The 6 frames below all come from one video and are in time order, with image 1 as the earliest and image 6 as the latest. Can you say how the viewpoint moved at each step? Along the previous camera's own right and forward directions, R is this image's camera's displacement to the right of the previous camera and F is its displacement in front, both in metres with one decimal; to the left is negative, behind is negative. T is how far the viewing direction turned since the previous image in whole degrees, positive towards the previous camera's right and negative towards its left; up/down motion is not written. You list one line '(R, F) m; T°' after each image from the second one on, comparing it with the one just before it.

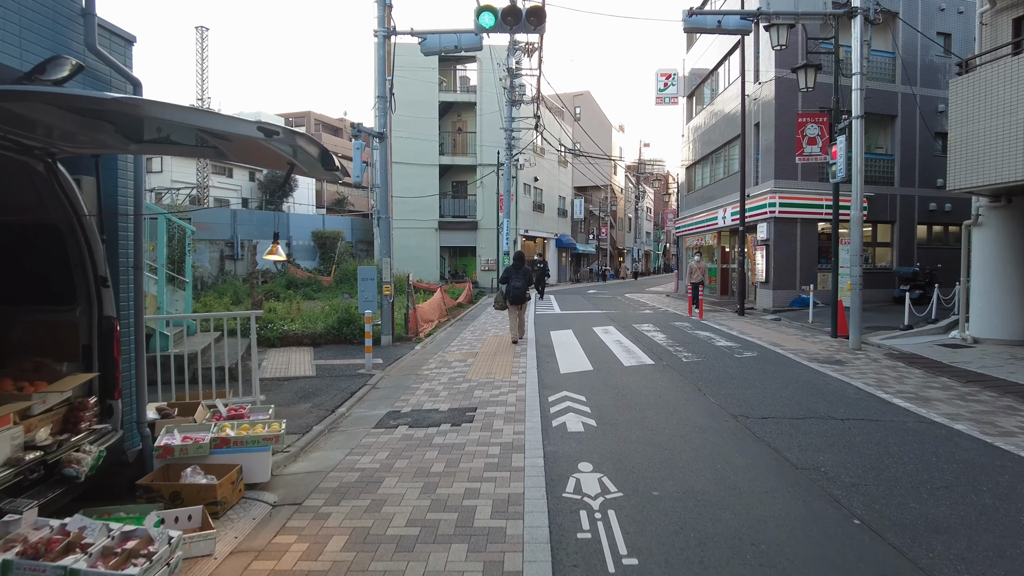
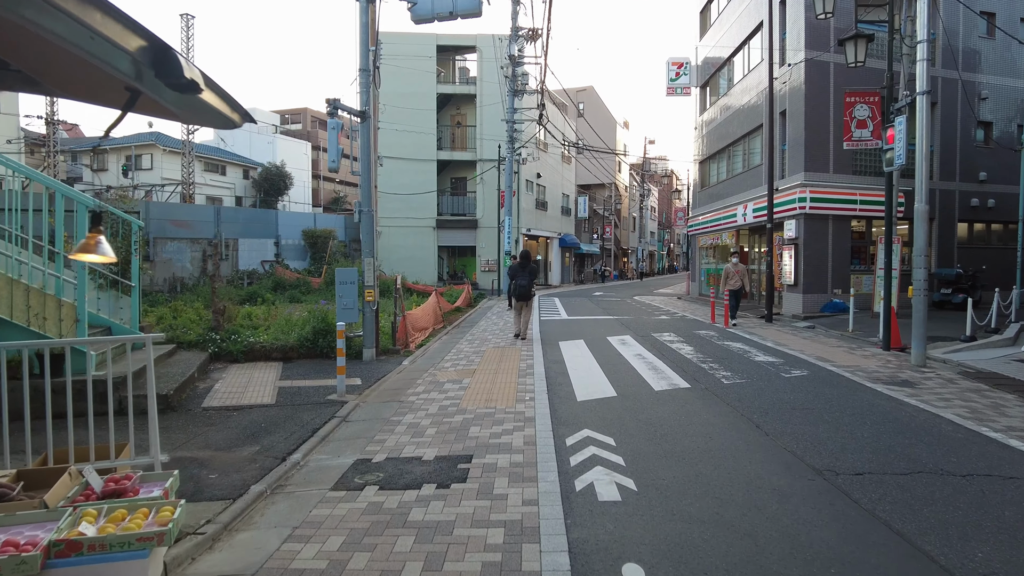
(0.0, +1.7) m; 0°
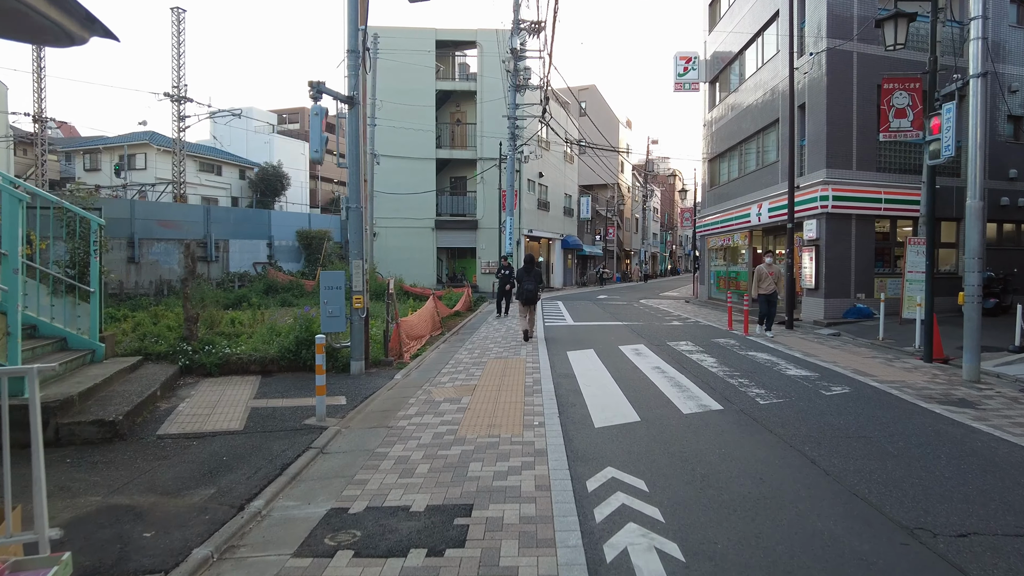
(-0.1, +1.0) m; 0°
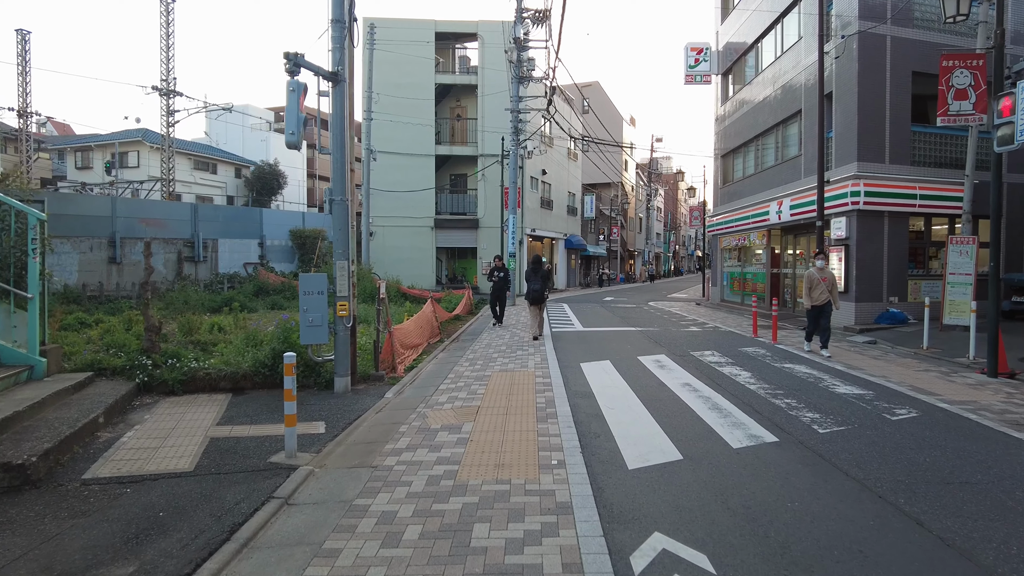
(-0.1, +1.2) m; 0°
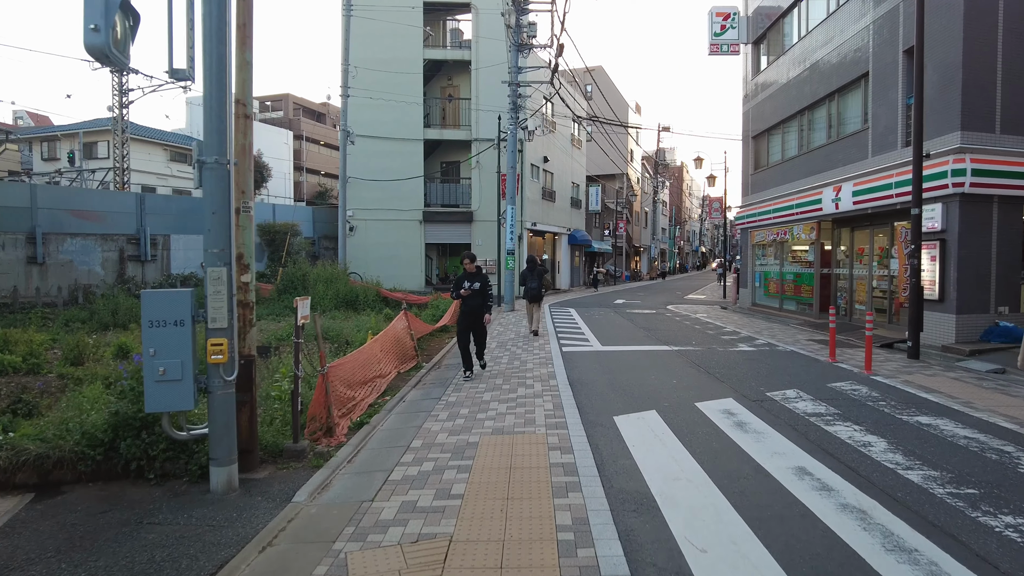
(0.0, +3.3) m; 0°
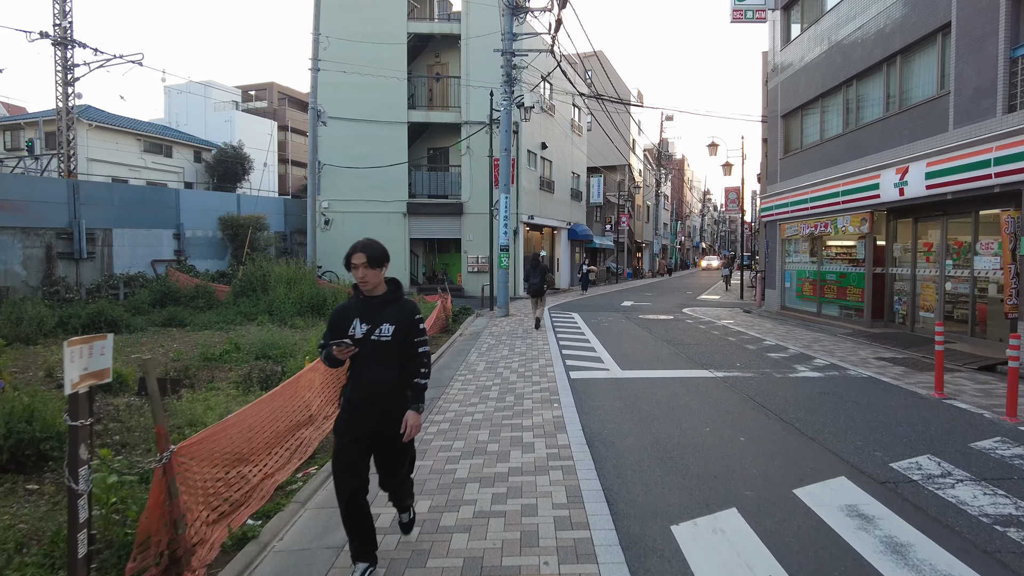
(+0.1, +2.8) m; 0°
